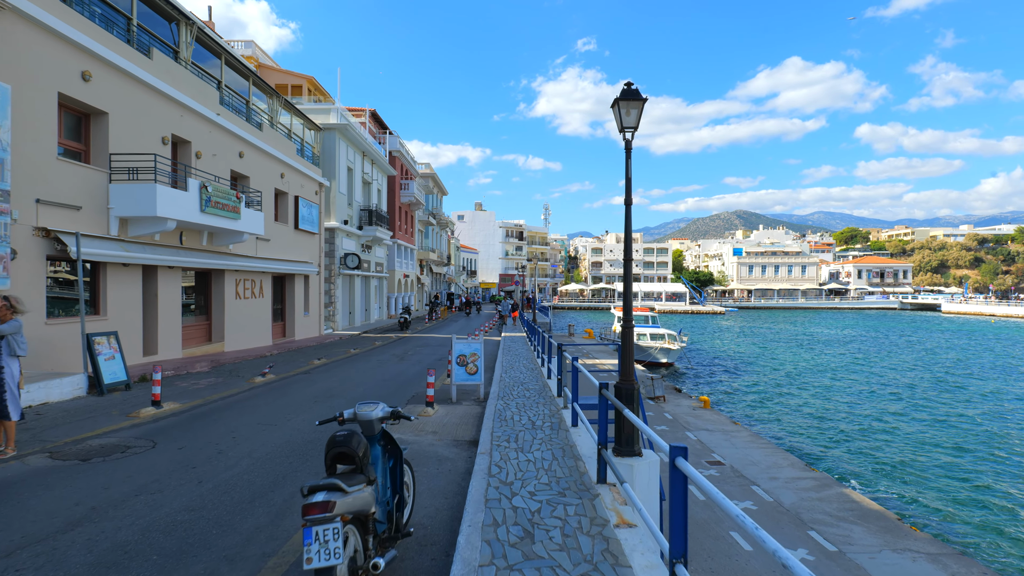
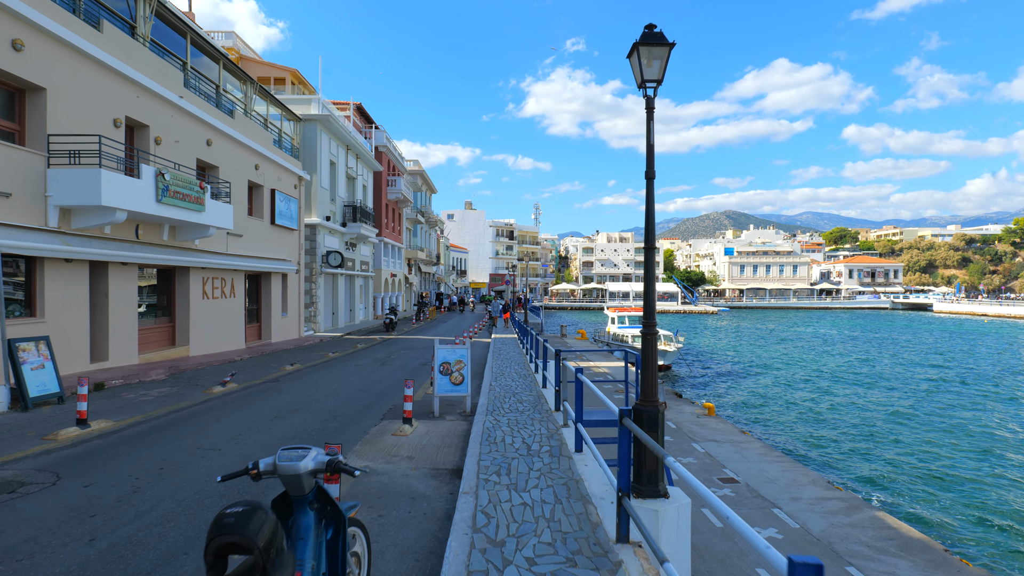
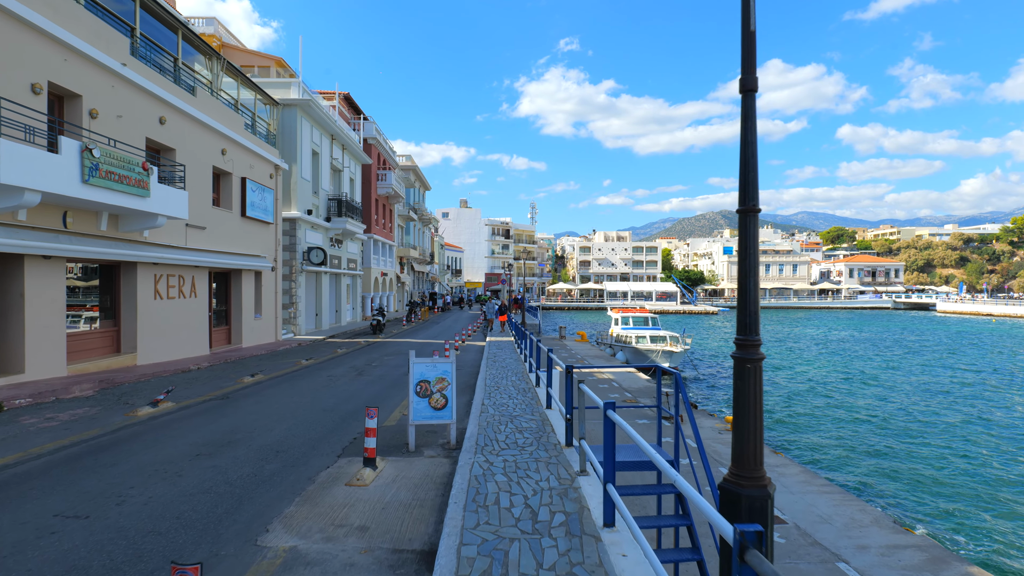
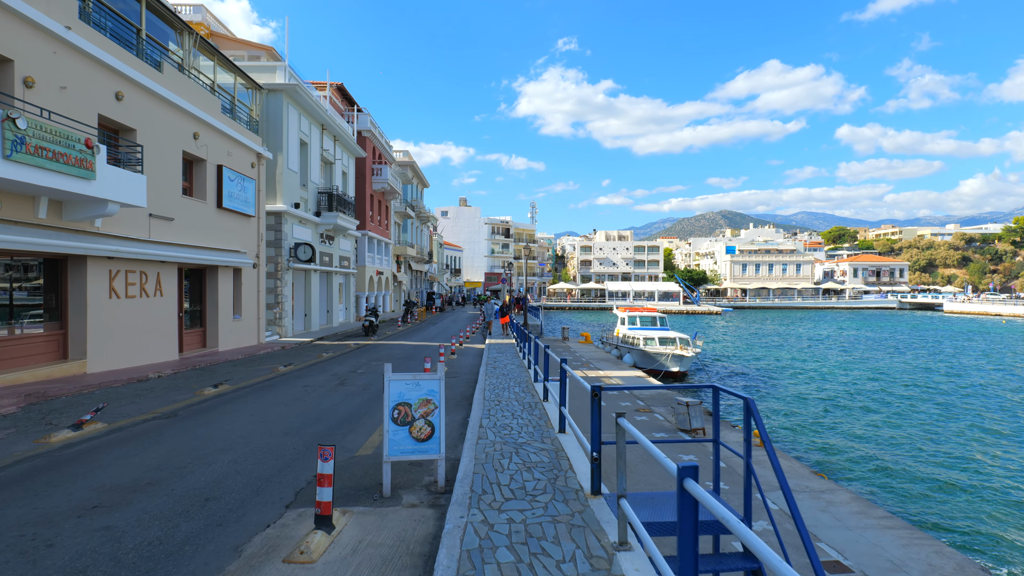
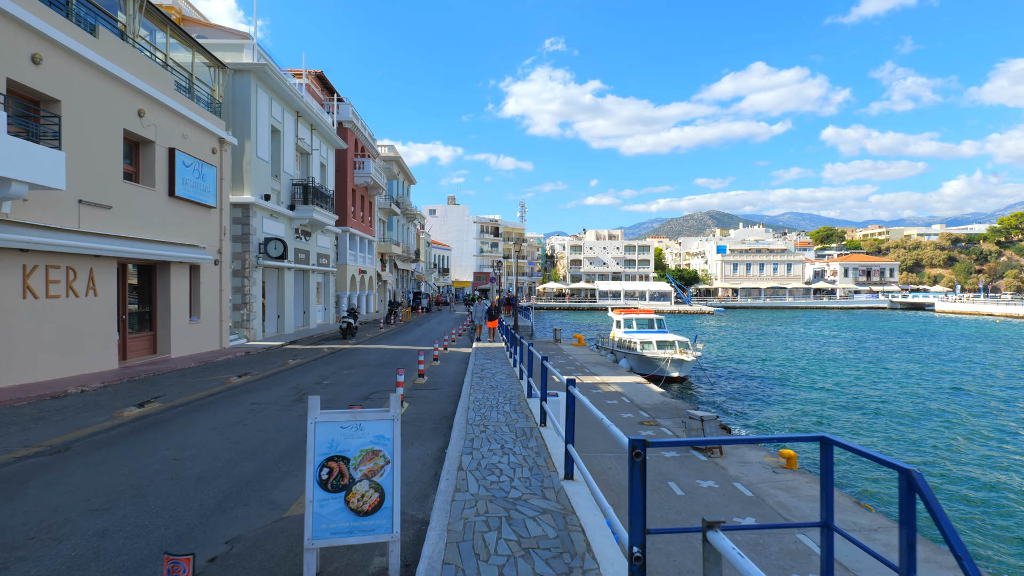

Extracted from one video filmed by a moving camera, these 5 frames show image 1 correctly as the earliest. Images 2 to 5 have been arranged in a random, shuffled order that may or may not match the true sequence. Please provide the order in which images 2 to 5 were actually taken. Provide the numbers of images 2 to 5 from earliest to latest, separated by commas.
2, 3, 4, 5
